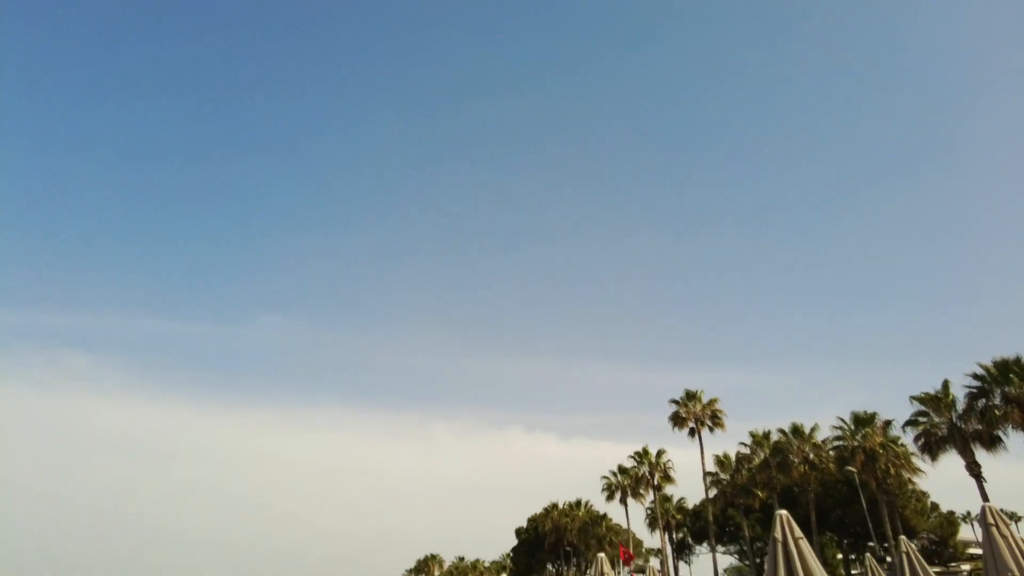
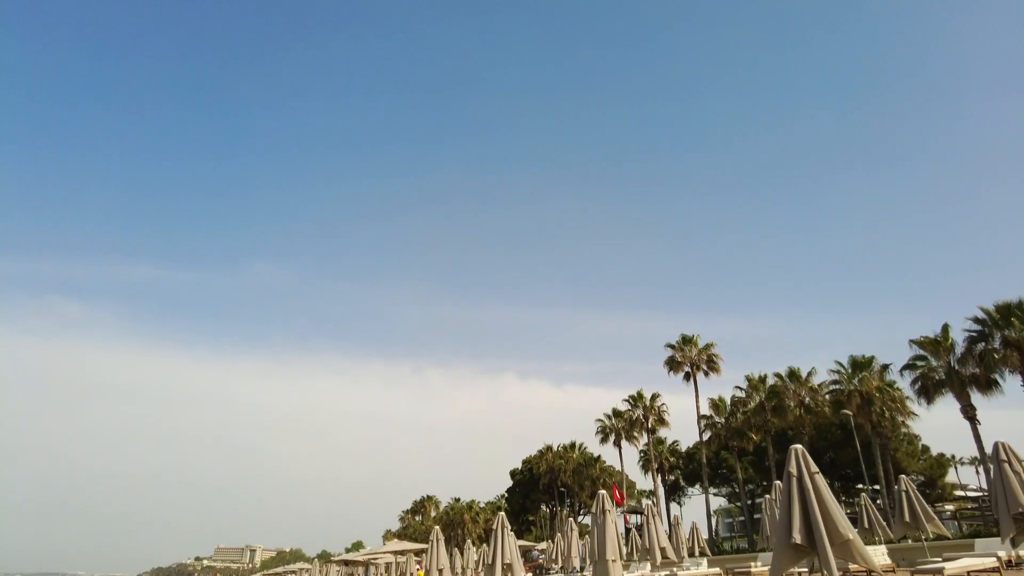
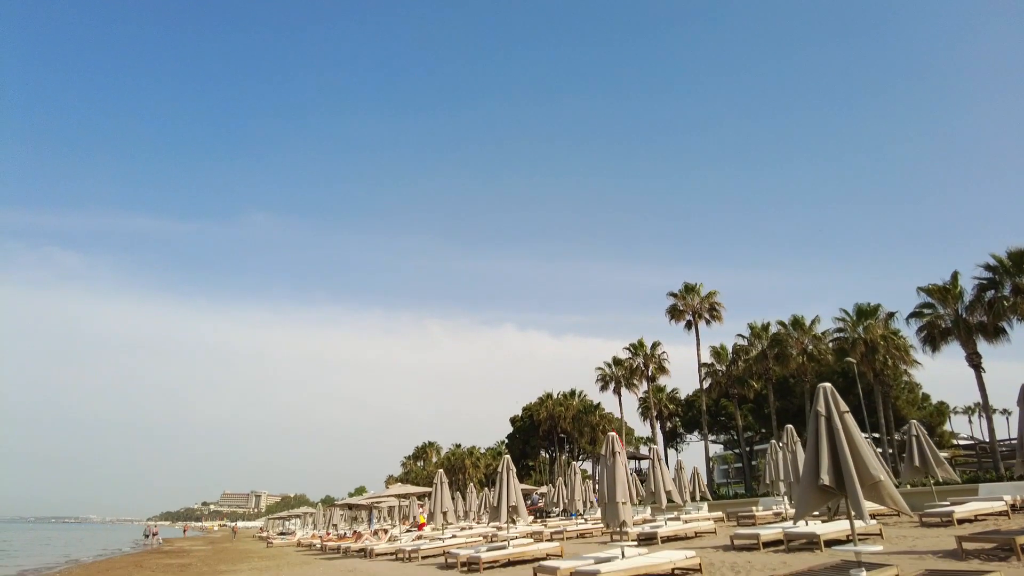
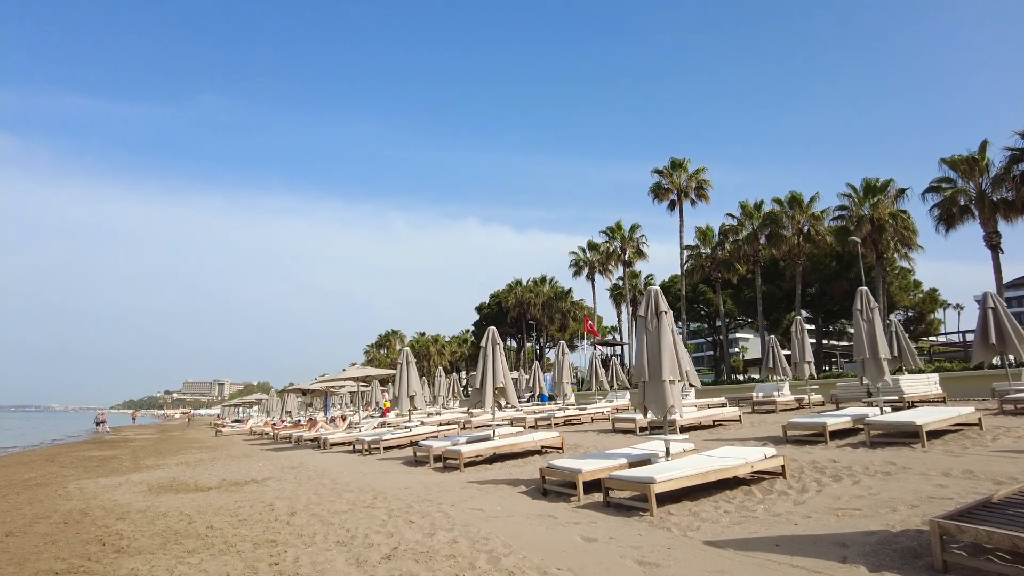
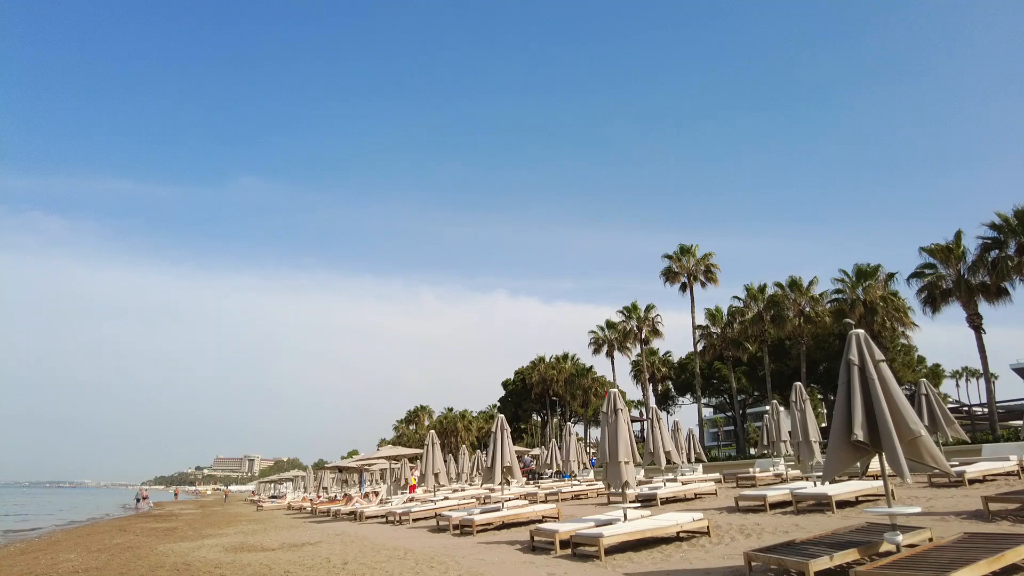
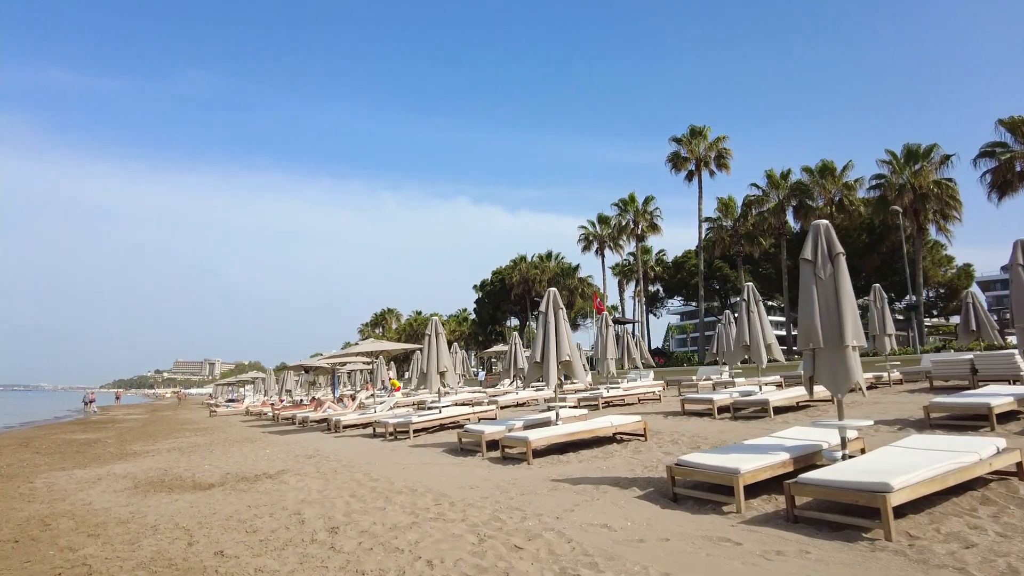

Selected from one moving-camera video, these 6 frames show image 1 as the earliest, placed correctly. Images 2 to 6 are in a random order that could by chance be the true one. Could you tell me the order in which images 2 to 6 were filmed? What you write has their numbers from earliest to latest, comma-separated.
2, 3, 5, 4, 6
